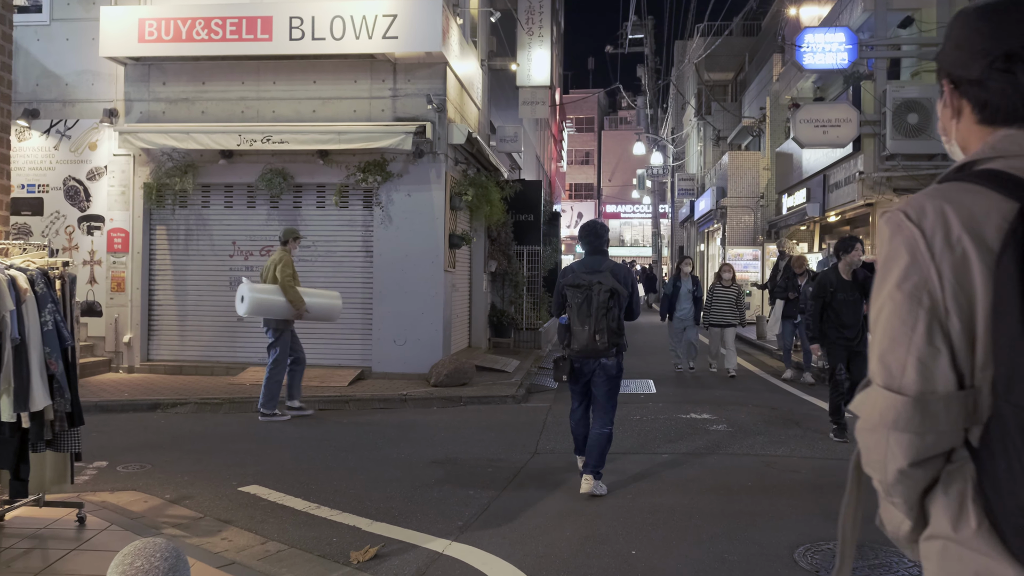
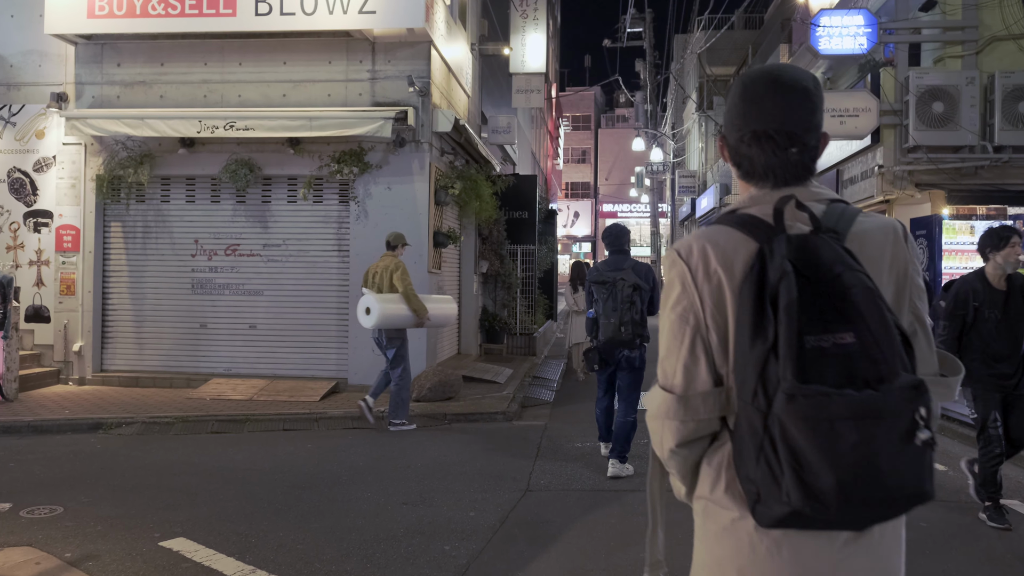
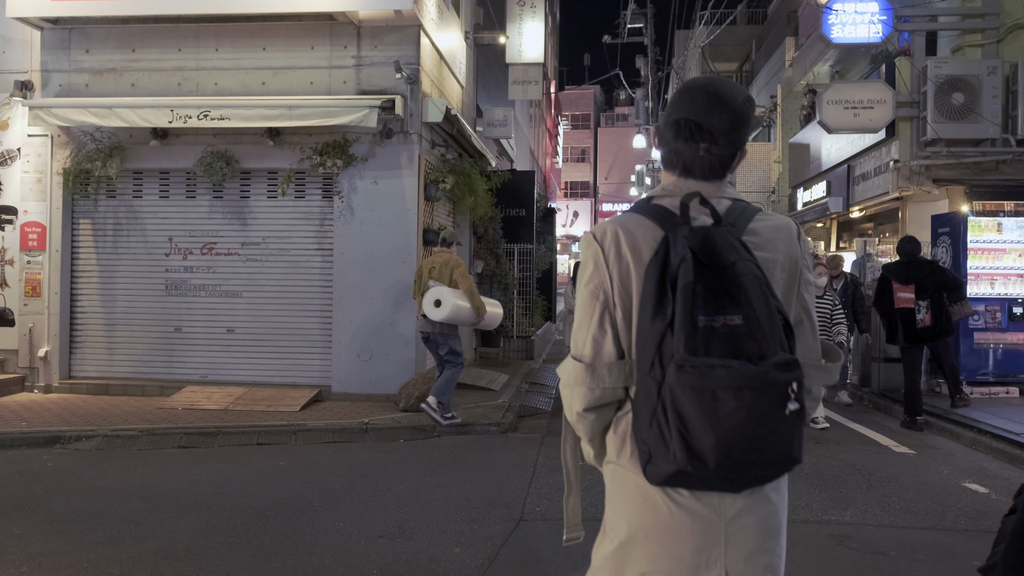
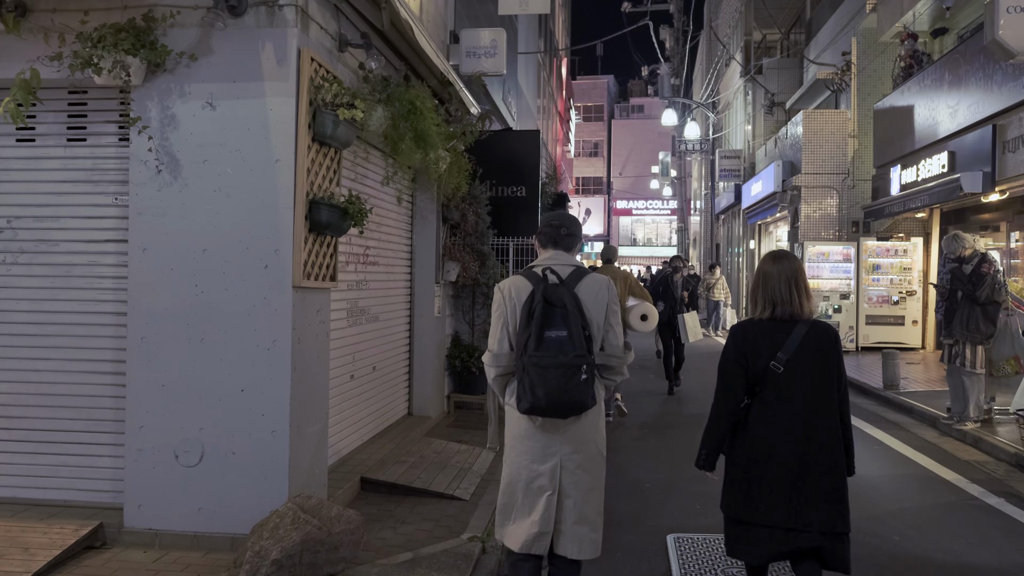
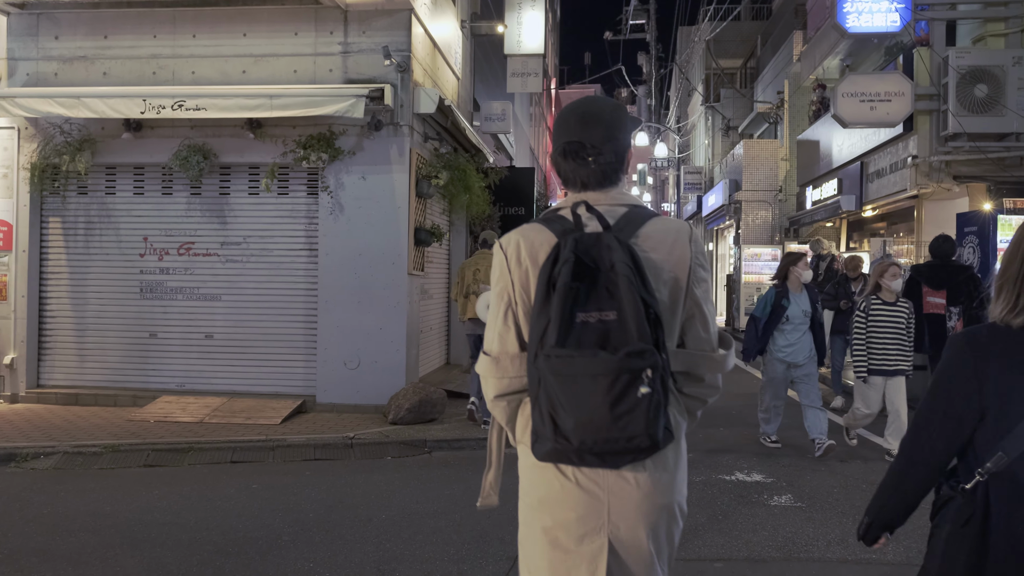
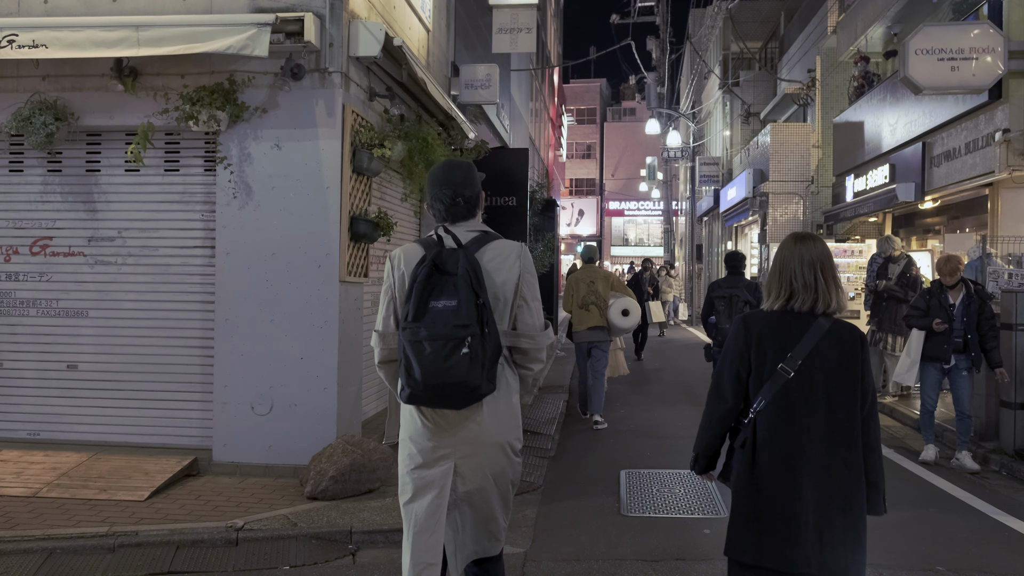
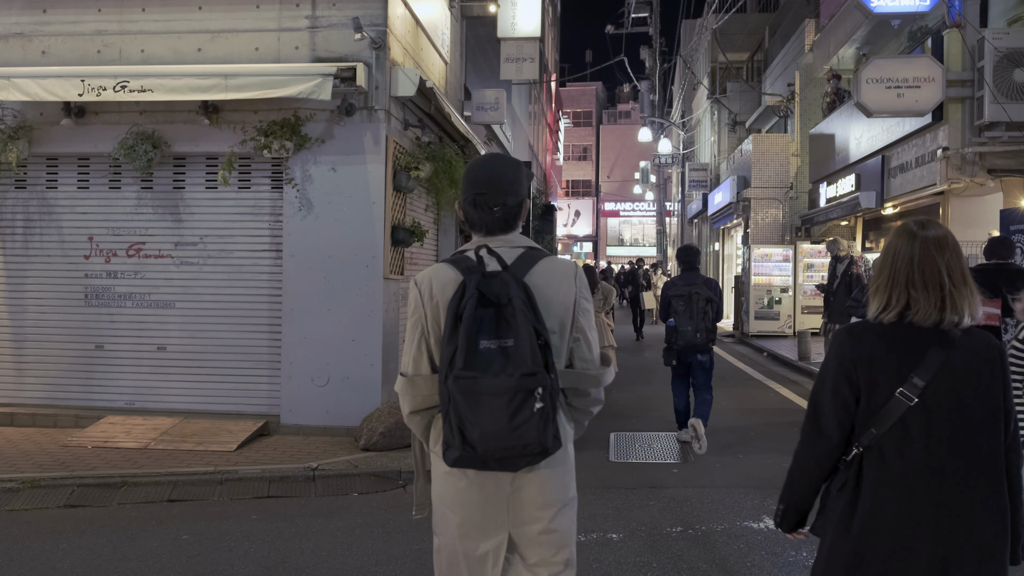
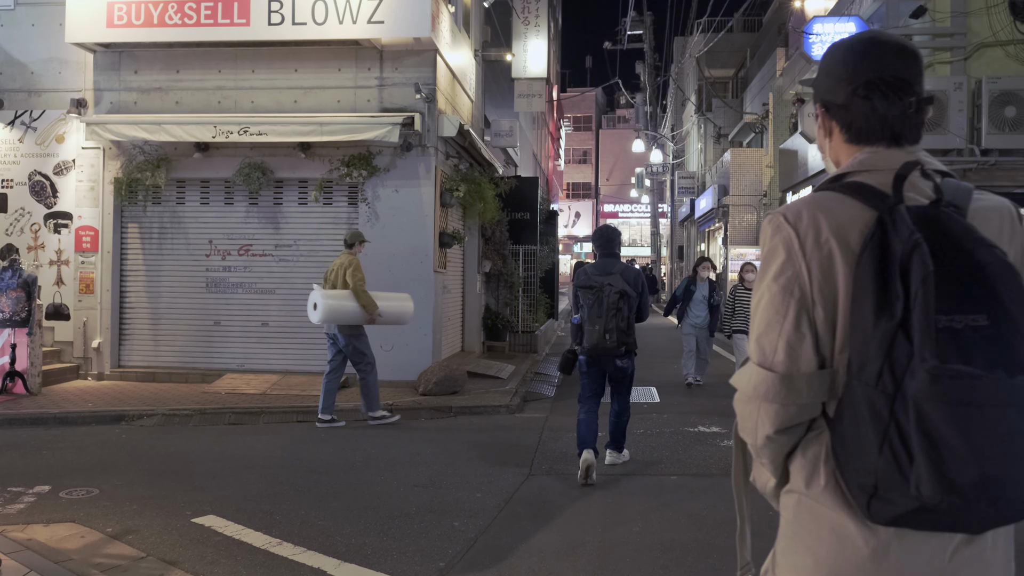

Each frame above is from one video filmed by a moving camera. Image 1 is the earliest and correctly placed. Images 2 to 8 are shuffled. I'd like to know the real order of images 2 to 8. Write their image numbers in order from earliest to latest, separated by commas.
8, 2, 3, 5, 7, 6, 4
